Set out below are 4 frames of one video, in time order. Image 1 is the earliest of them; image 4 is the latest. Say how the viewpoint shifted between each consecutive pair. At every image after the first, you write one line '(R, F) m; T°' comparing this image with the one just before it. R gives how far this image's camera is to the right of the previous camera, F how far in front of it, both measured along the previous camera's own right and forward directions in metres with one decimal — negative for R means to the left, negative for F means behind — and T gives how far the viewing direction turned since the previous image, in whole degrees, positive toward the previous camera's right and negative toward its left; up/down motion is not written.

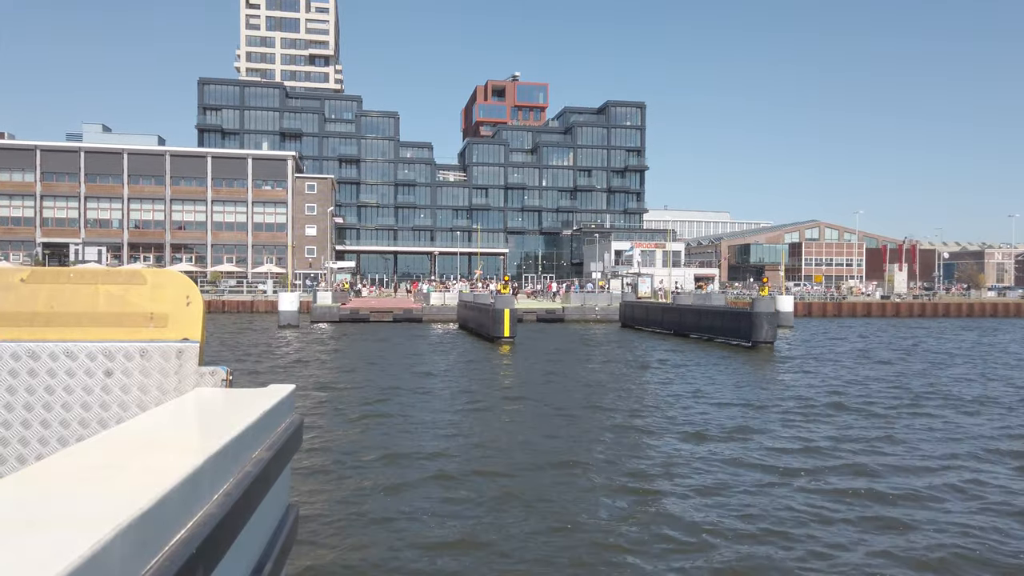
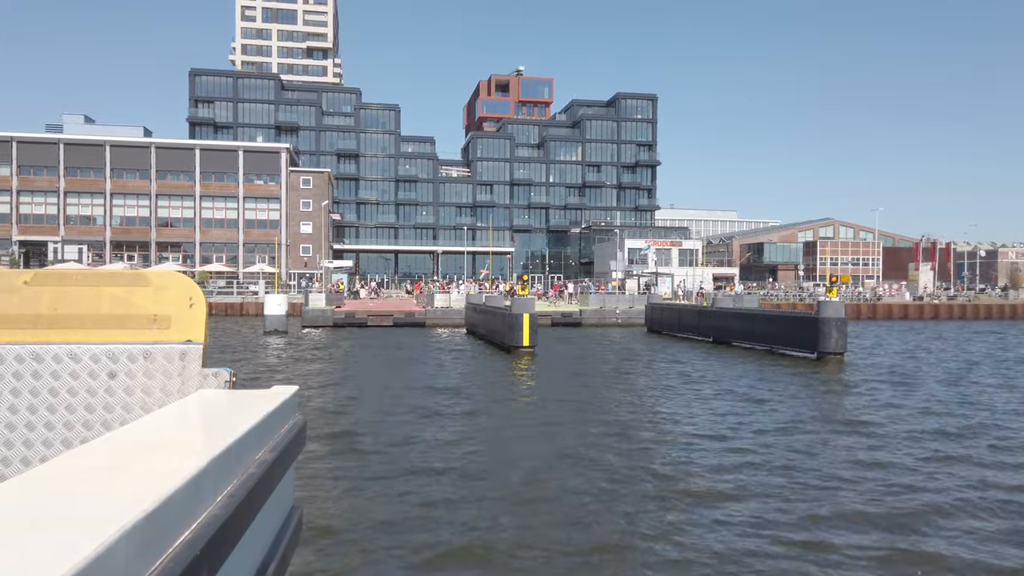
(-0.2, +1.4) m; 0°
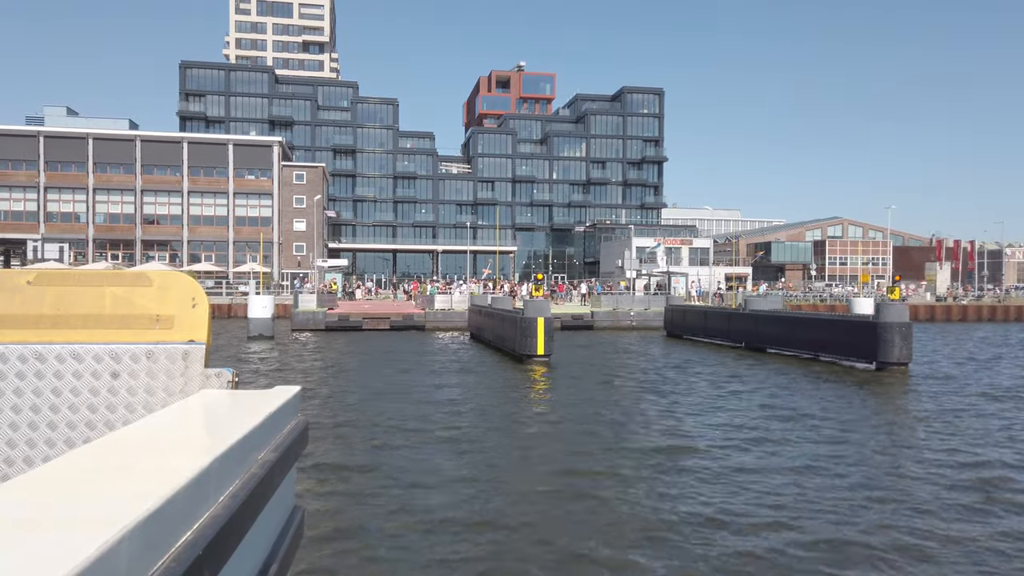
(-0.1, +1.0) m; 0°
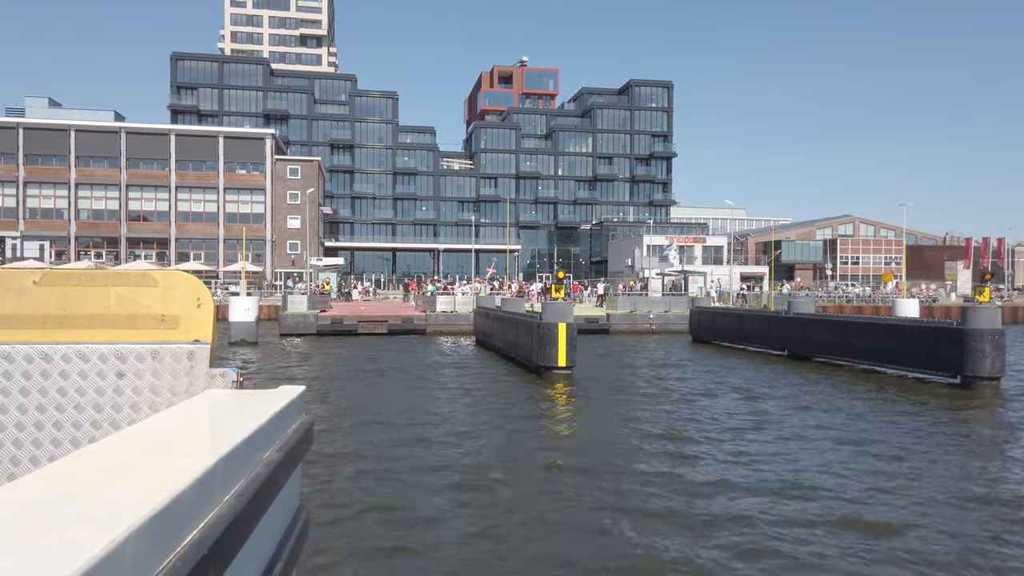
(-0.1, +1.0) m; 0°
